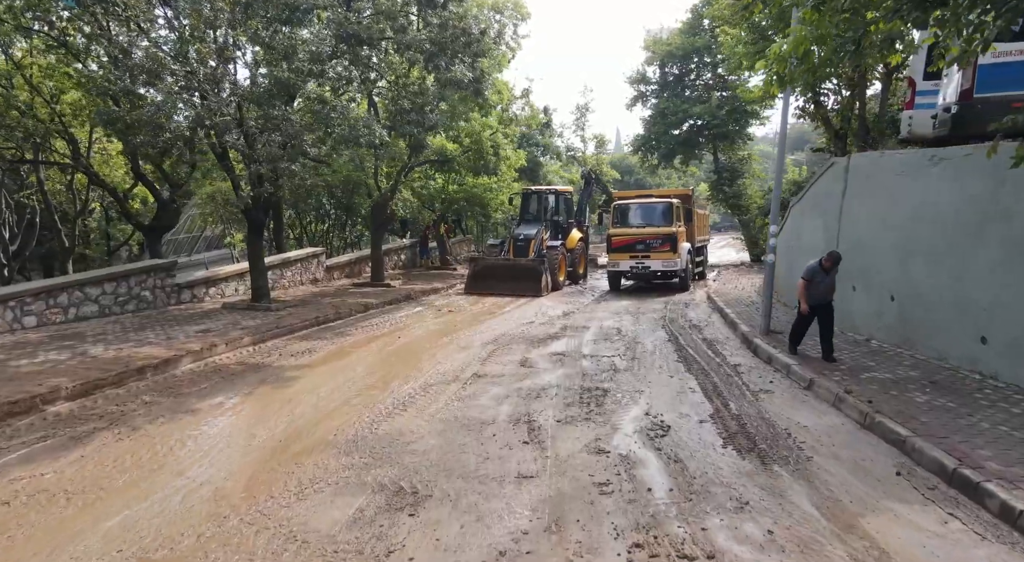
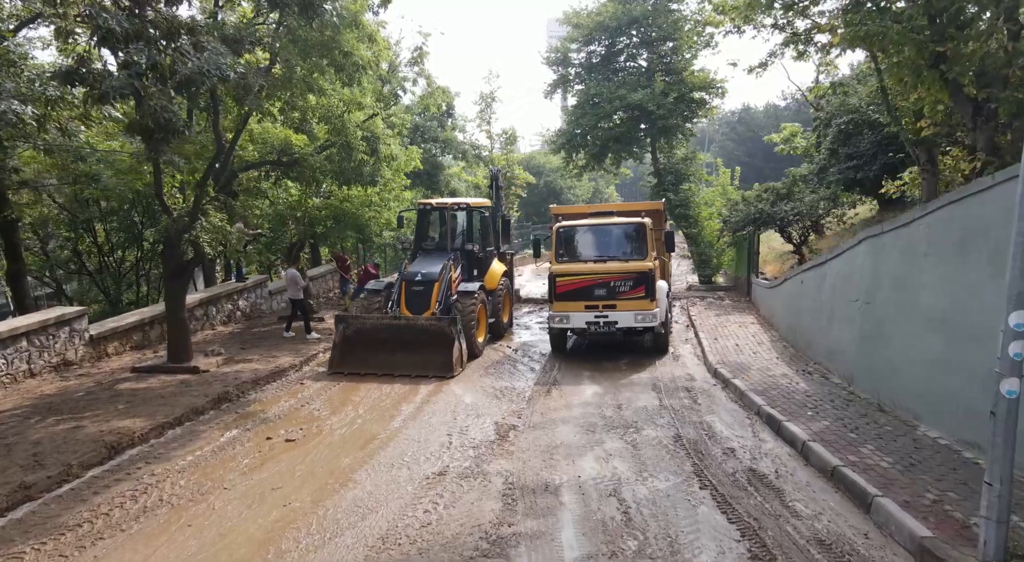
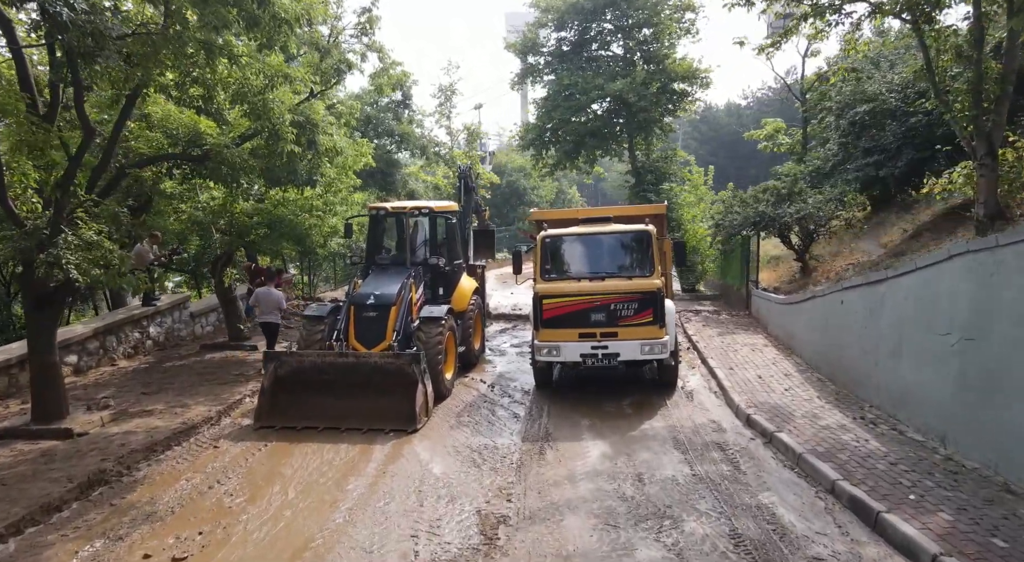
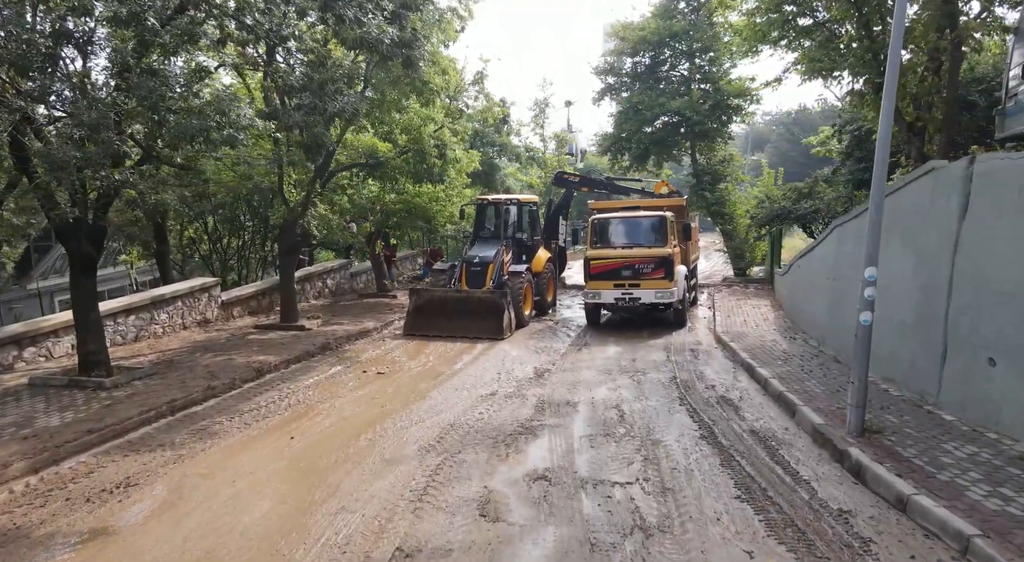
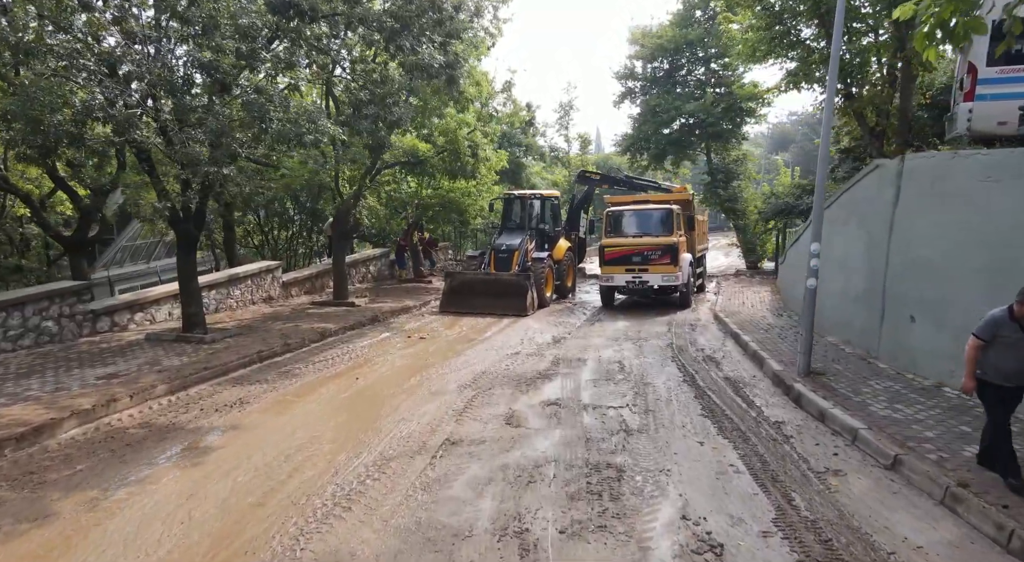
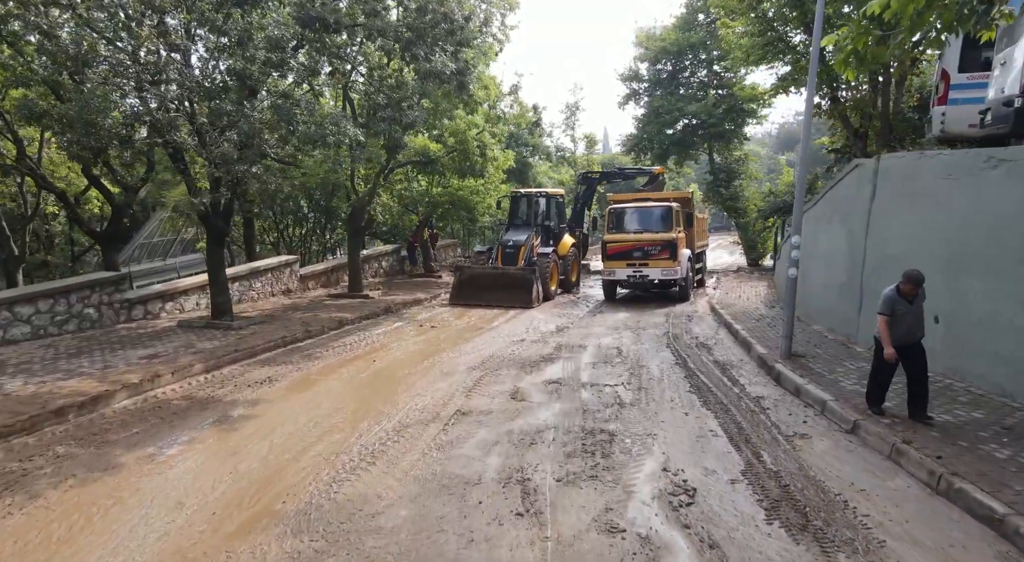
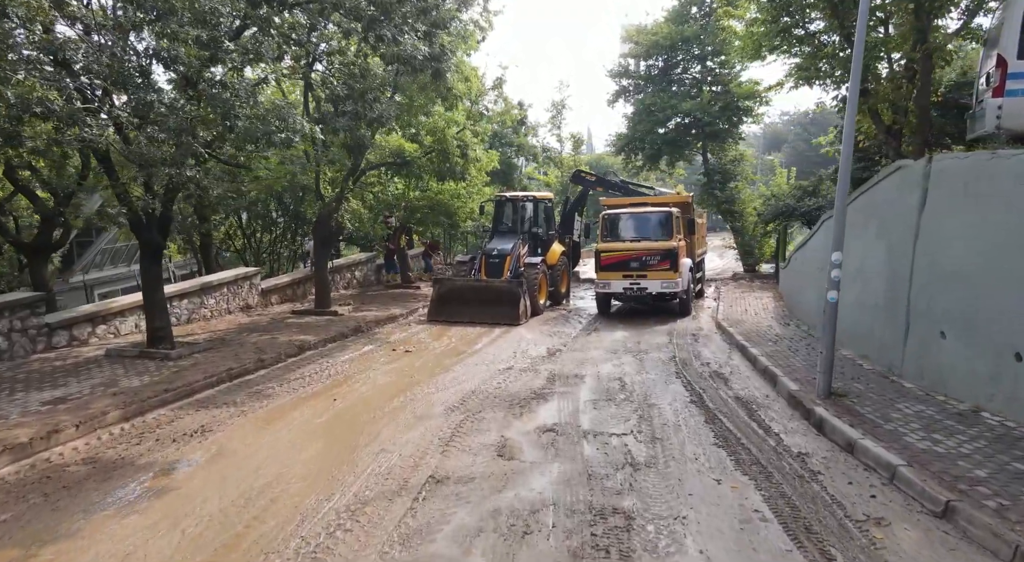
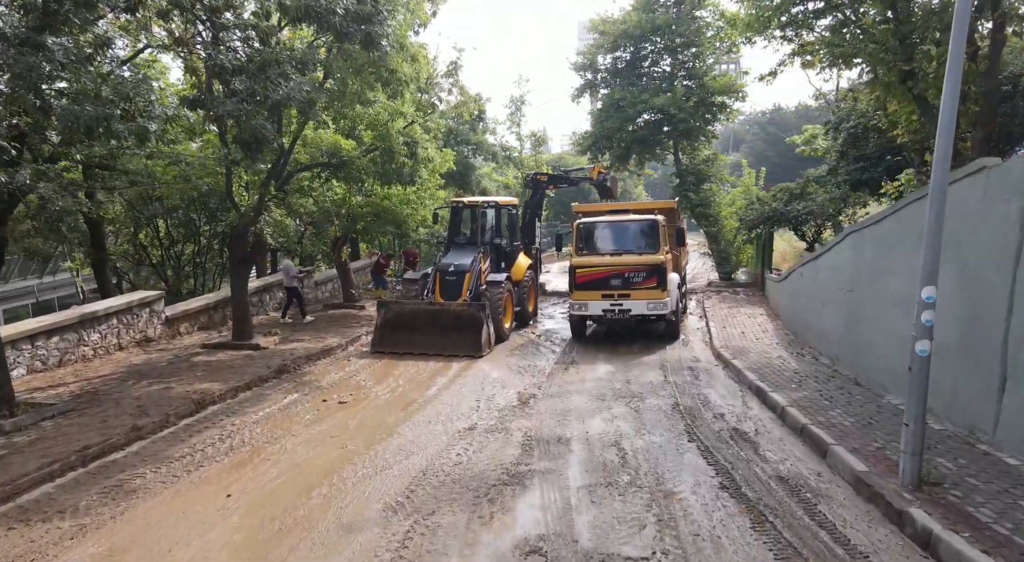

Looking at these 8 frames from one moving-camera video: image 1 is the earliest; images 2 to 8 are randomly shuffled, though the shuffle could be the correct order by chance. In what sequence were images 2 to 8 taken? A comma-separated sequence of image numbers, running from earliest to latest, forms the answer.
6, 5, 7, 4, 8, 2, 3
